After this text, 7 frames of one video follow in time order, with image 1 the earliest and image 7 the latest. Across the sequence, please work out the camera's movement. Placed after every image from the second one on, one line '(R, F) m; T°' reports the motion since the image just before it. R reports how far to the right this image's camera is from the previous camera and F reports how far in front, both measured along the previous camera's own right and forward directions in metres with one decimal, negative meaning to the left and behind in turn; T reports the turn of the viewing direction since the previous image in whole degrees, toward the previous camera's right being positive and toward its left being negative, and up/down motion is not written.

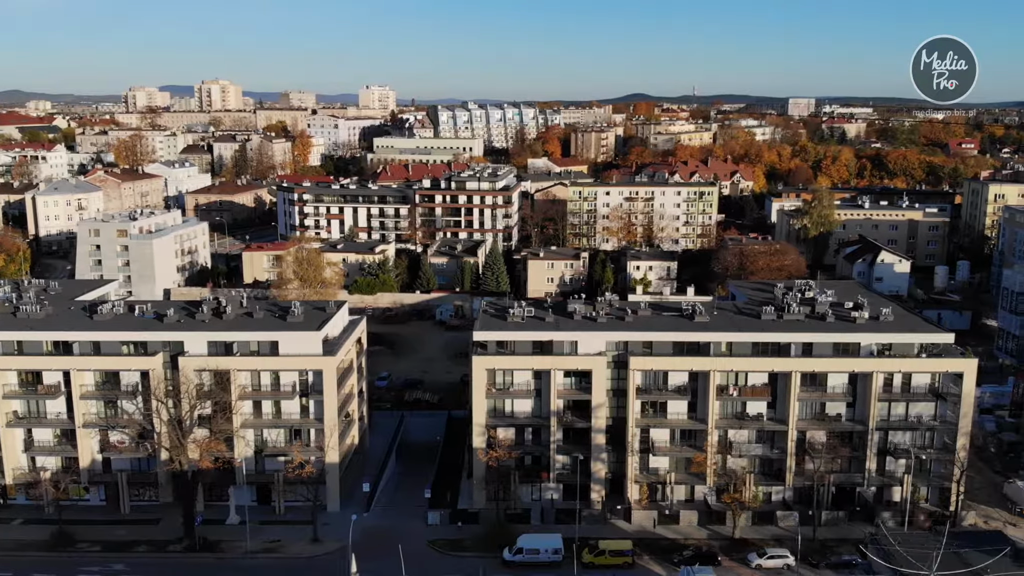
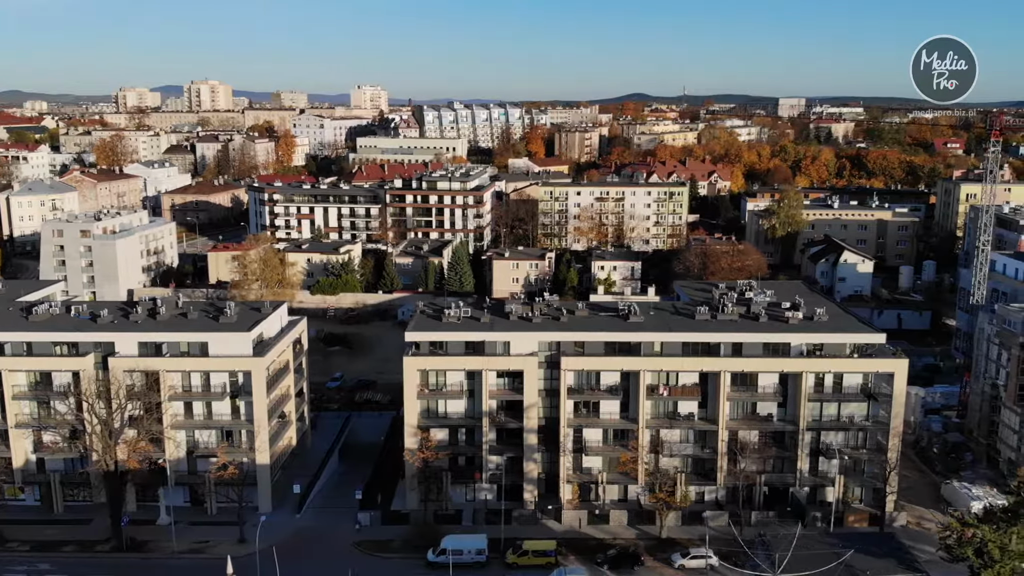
(+1.3, +0.1) m; 0°
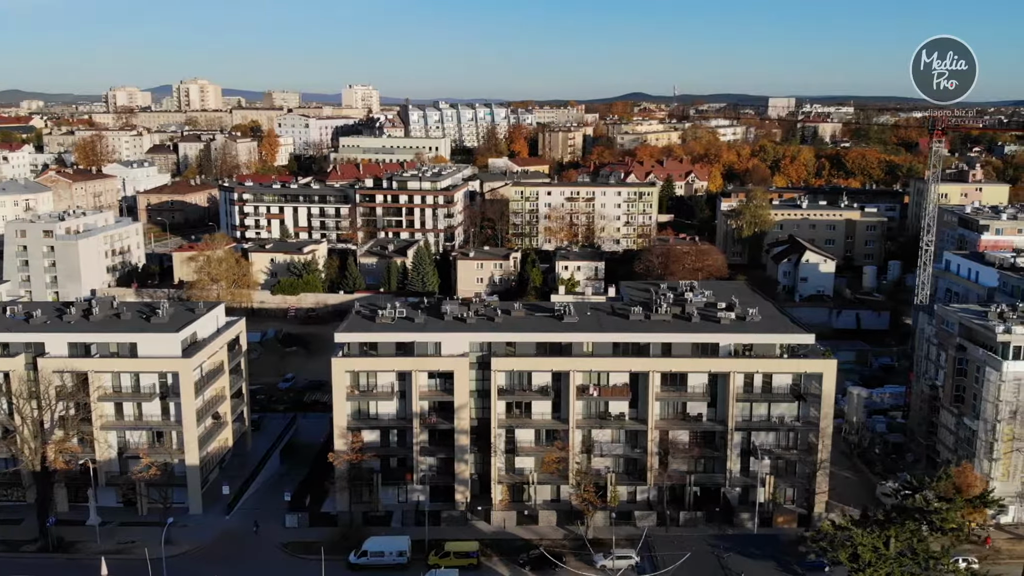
(+1.3, 0.0) m; 0°
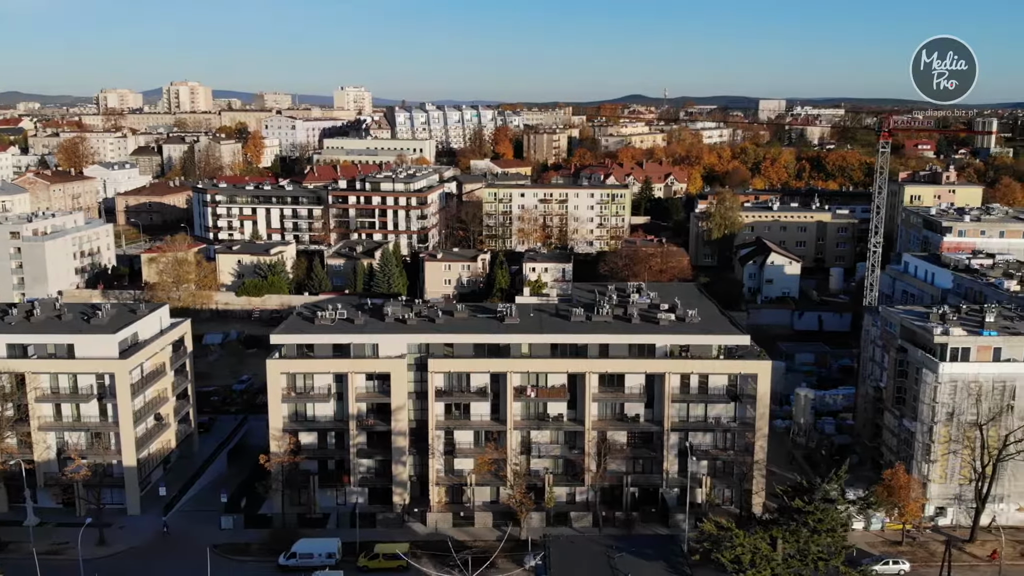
(+1.1, 0.0) m; 0°
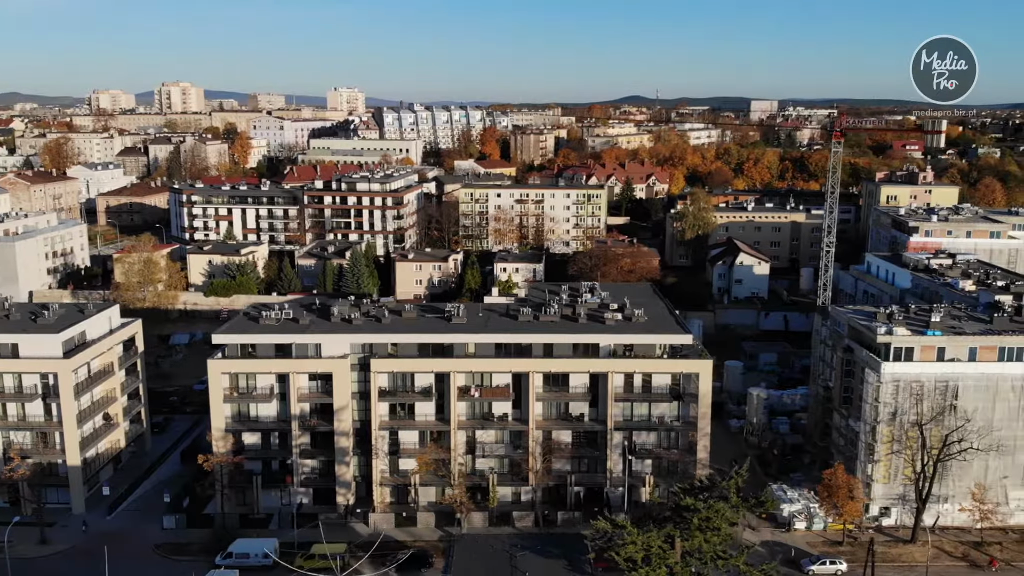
(+1.0, 0.0) m; 0°
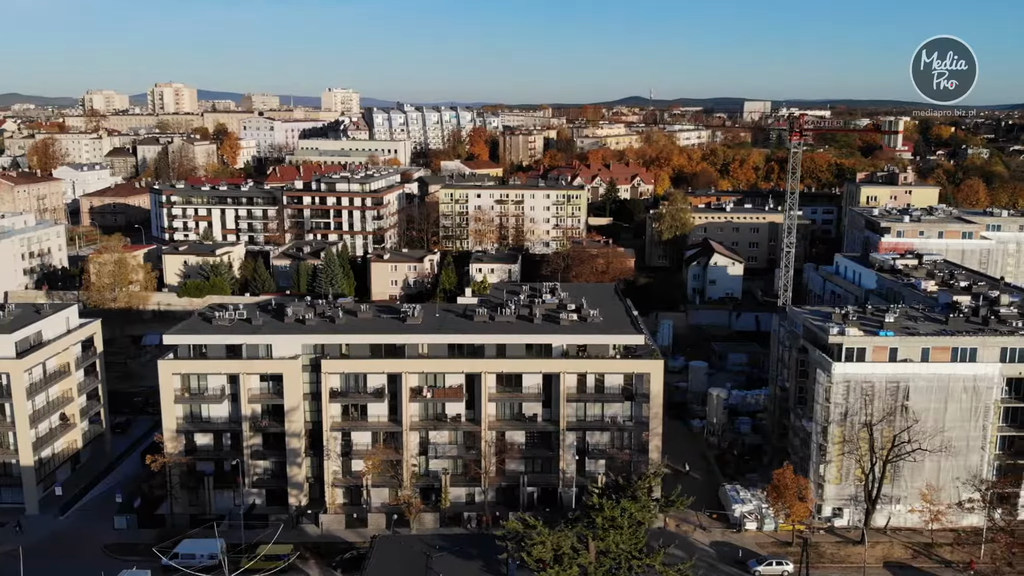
(+0.9, 0.0) m; 0°
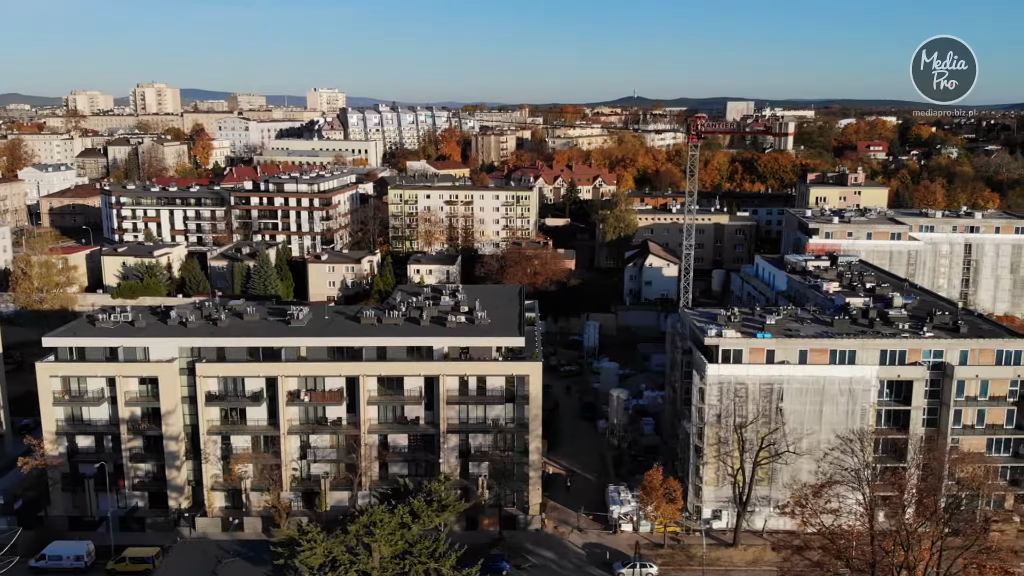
(+2.2, 0.0) m; 0°
